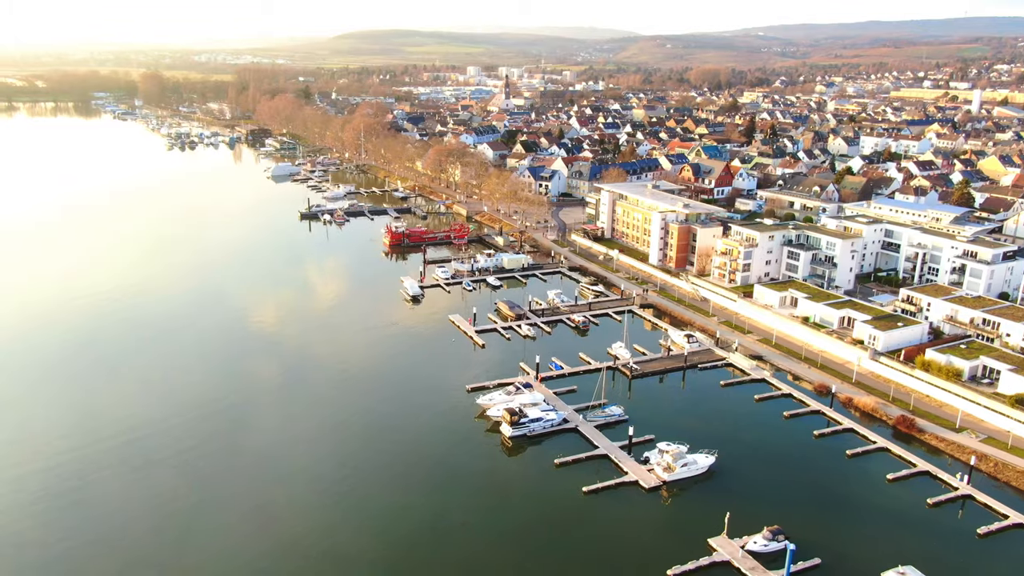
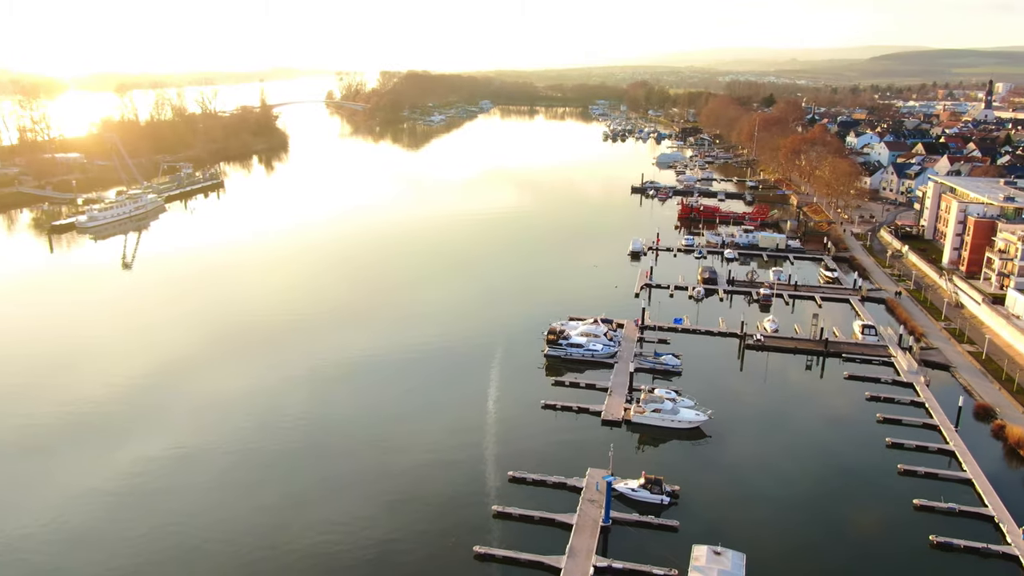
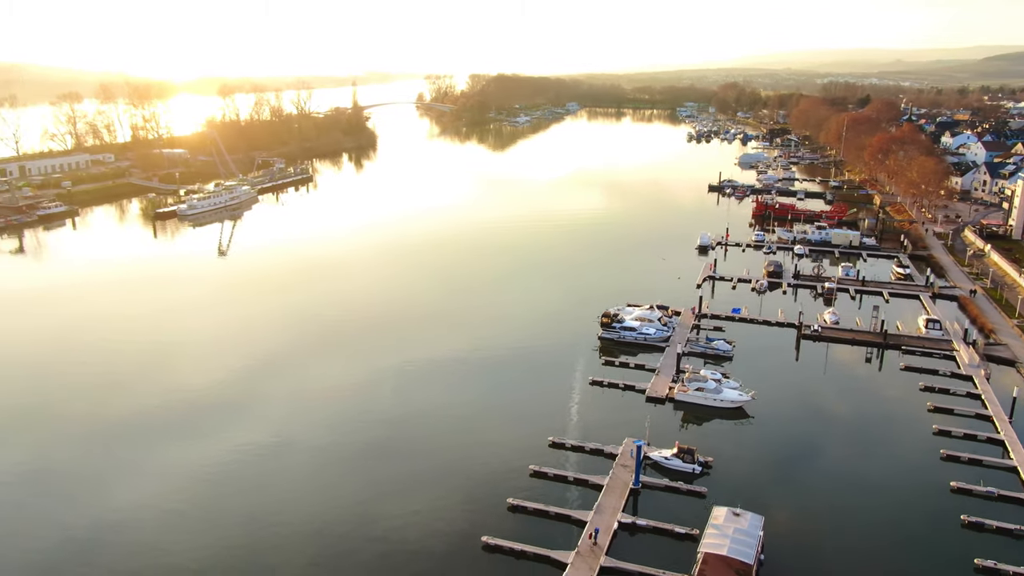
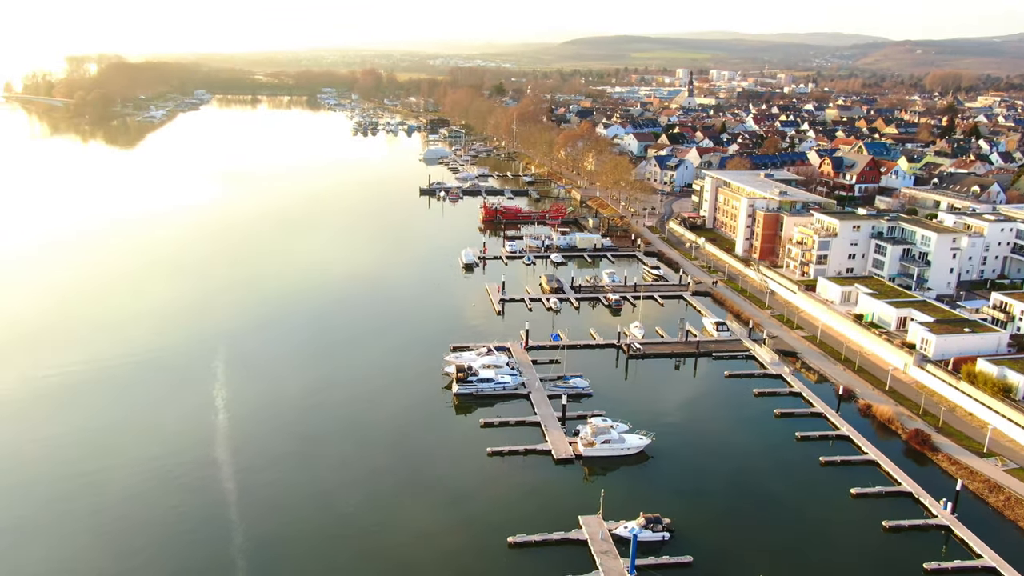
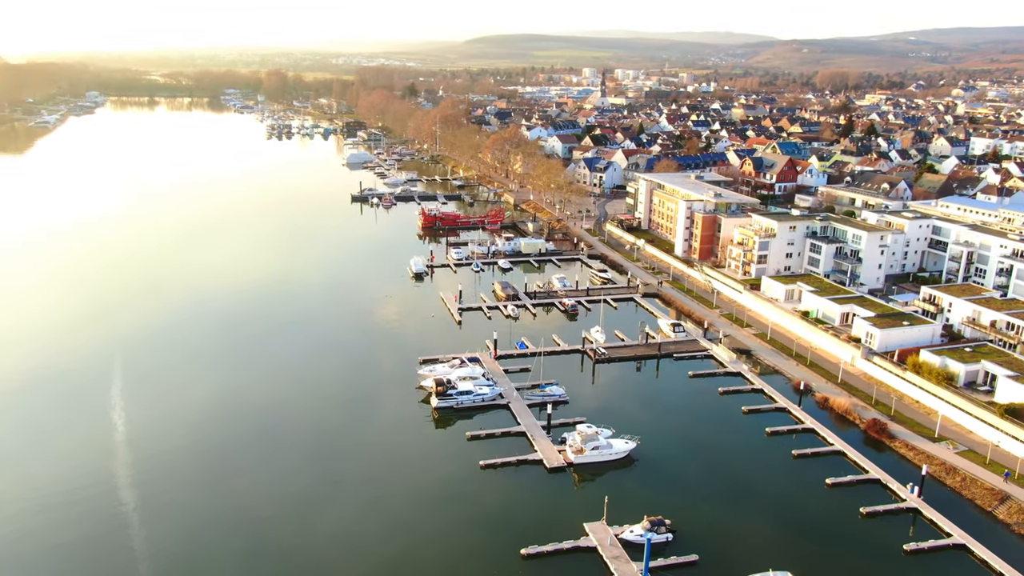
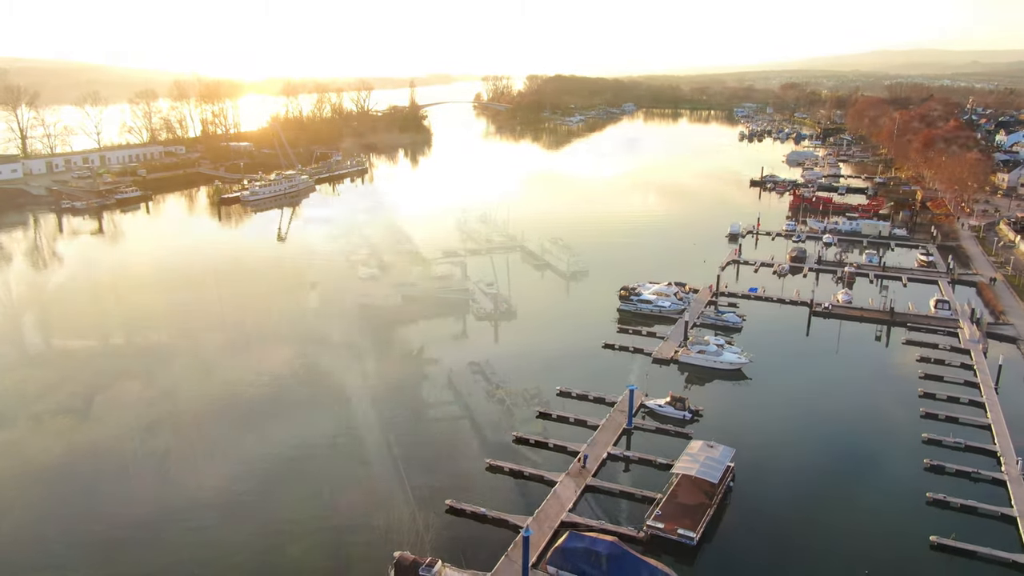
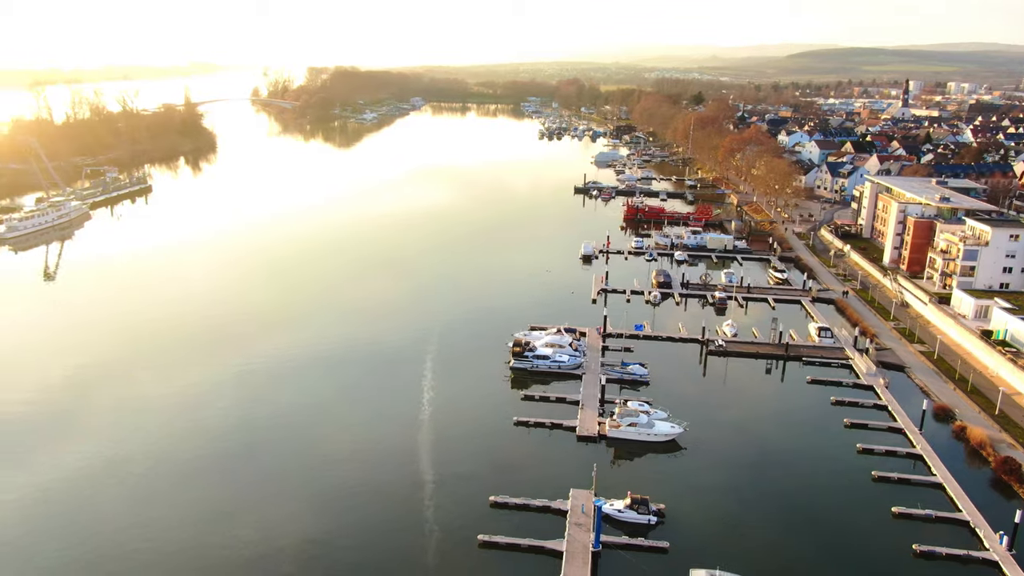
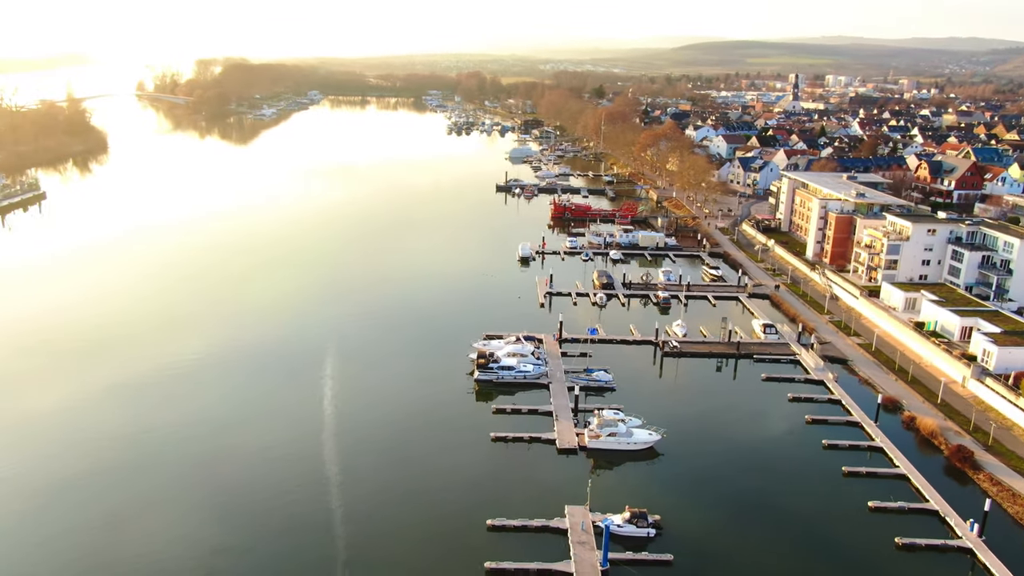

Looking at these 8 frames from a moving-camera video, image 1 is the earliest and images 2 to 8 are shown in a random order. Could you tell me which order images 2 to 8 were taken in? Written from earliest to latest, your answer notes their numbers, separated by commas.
5, 4, 8, 7, 2, 3, 6
